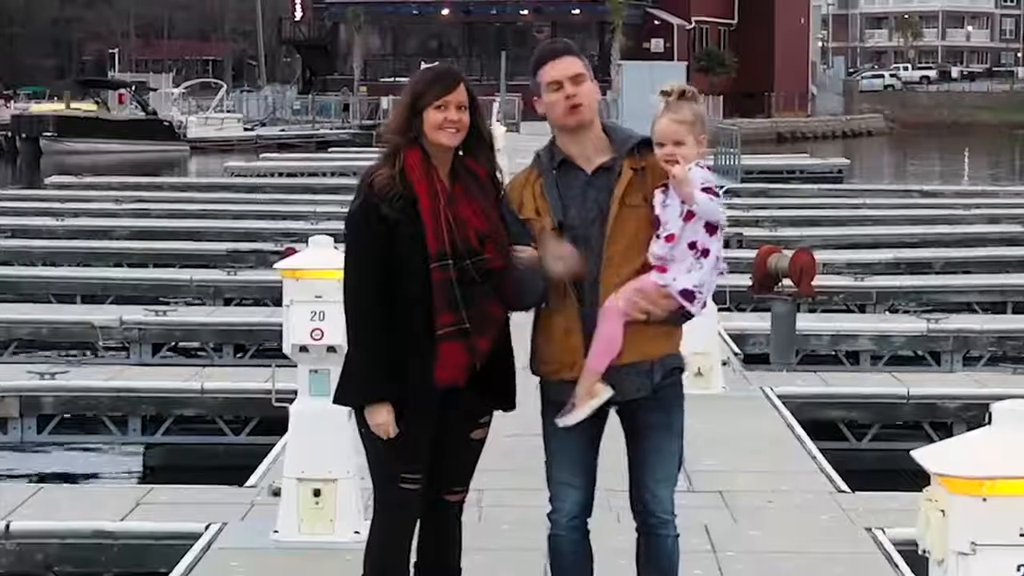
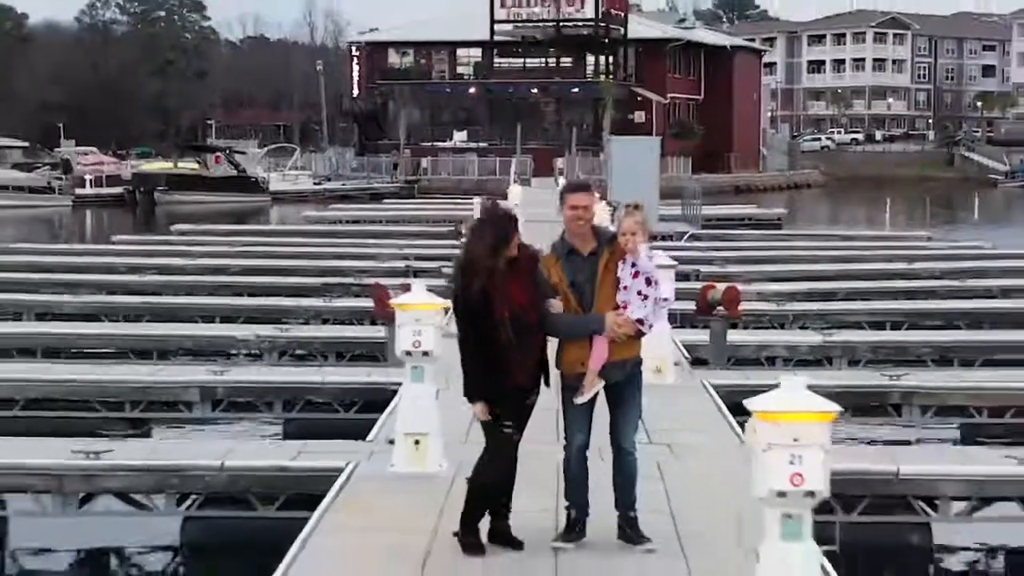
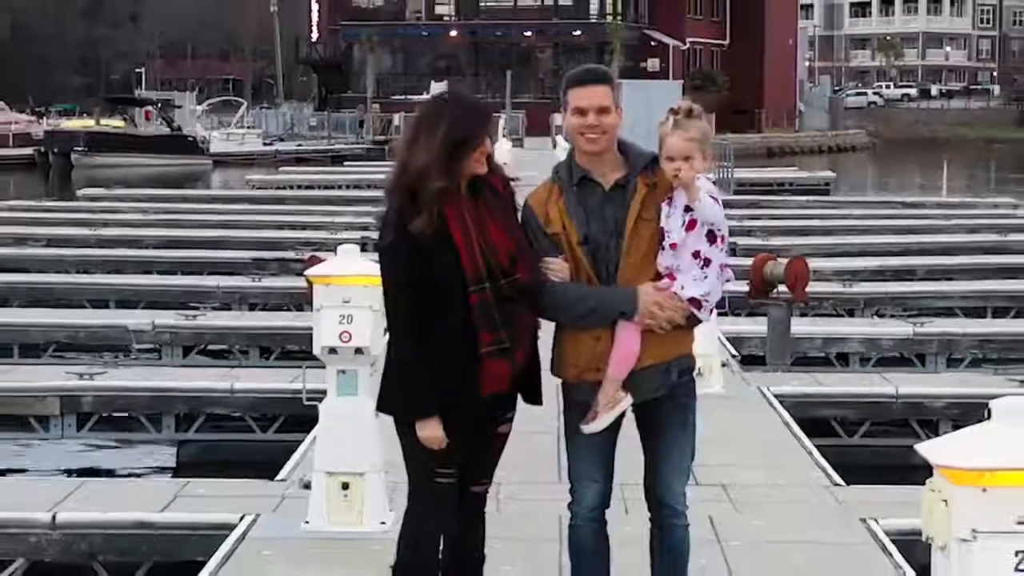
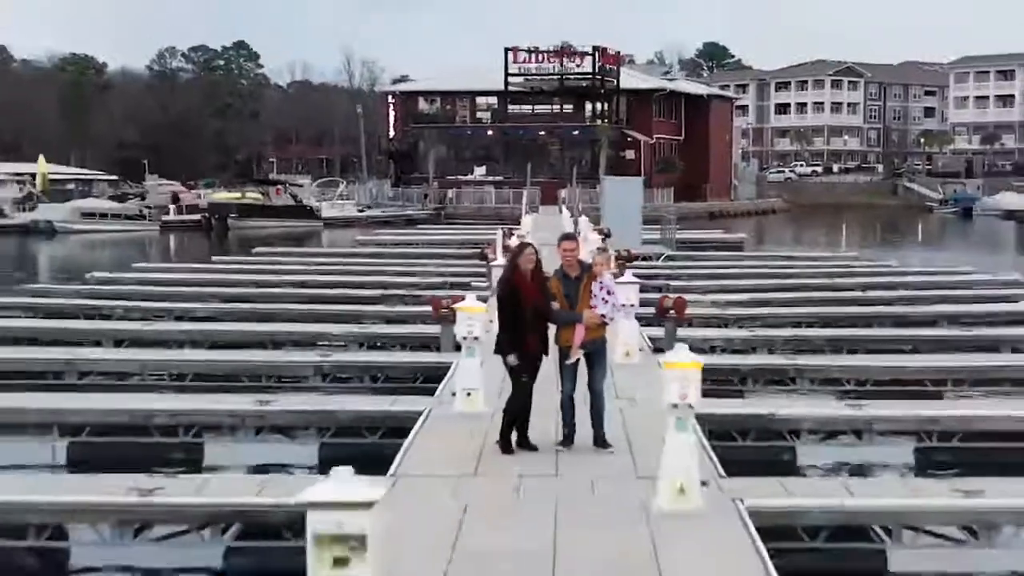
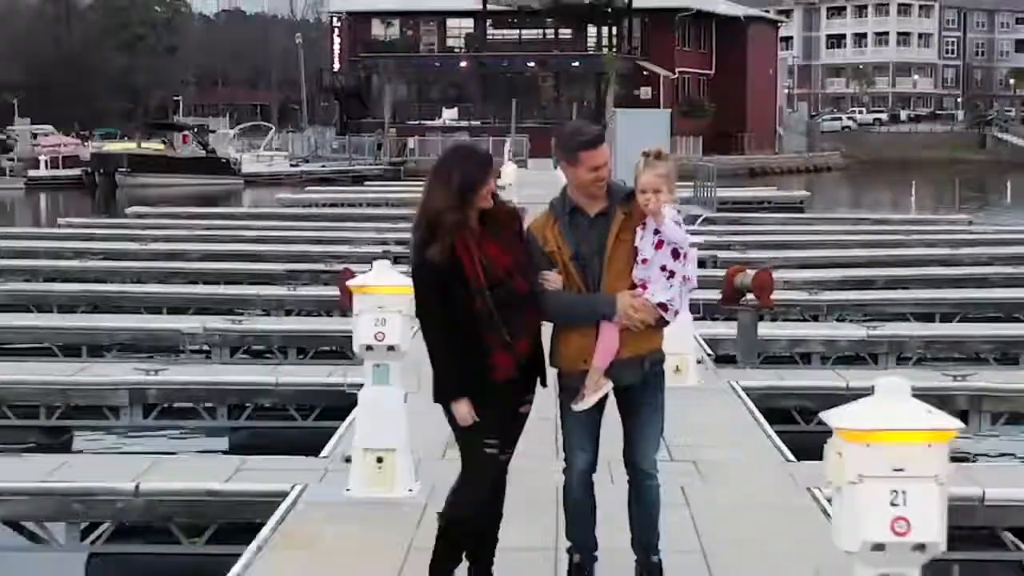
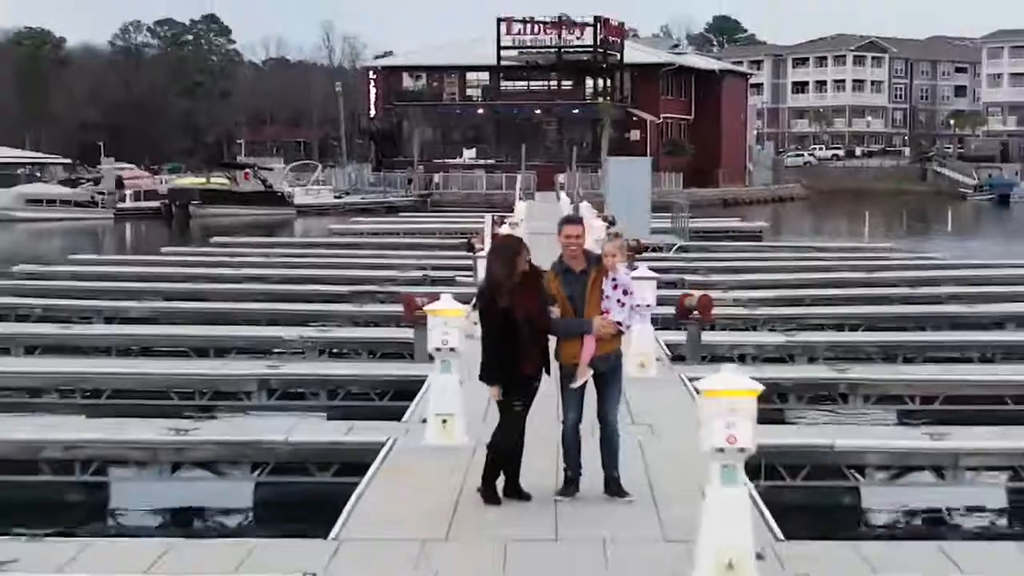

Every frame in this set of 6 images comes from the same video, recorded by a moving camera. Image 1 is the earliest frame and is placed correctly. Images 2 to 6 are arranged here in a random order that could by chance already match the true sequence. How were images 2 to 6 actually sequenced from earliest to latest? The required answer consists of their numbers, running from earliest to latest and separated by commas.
3, 5, 2, 6, 4
